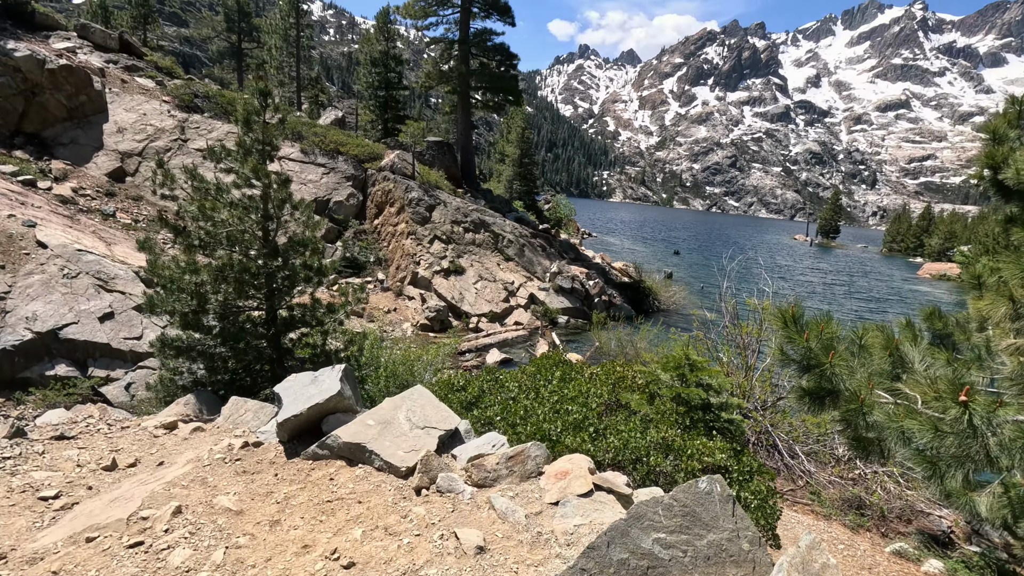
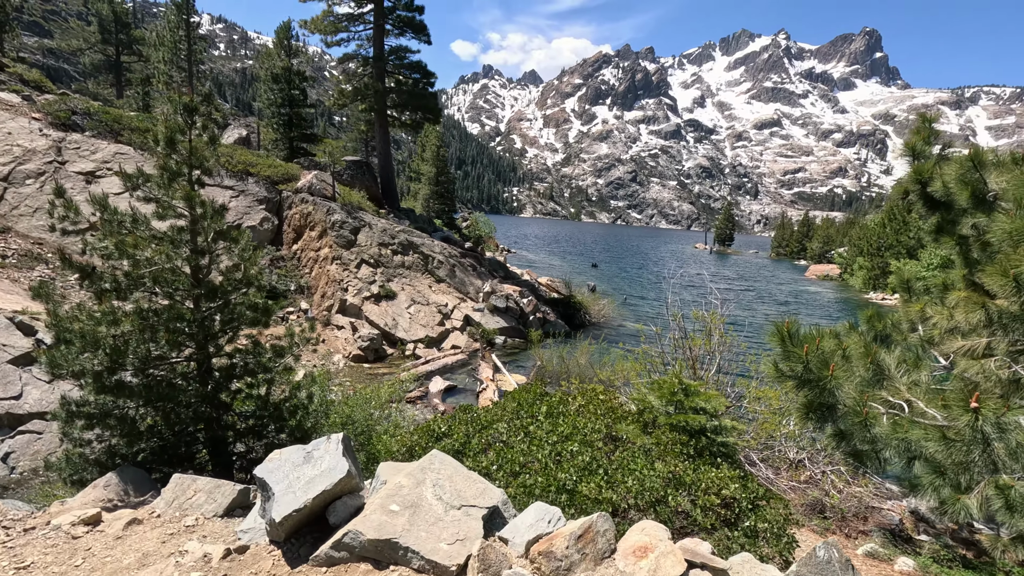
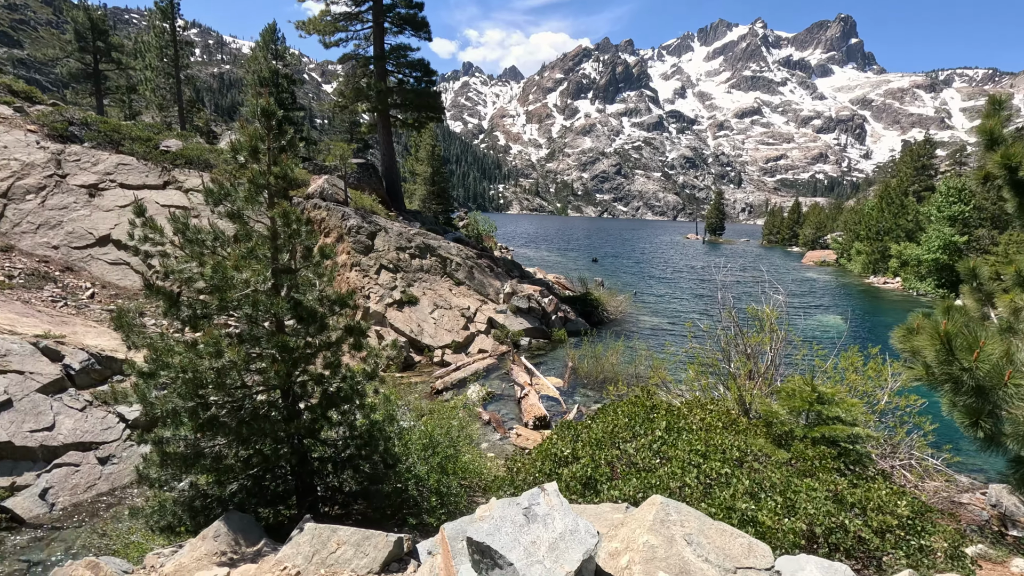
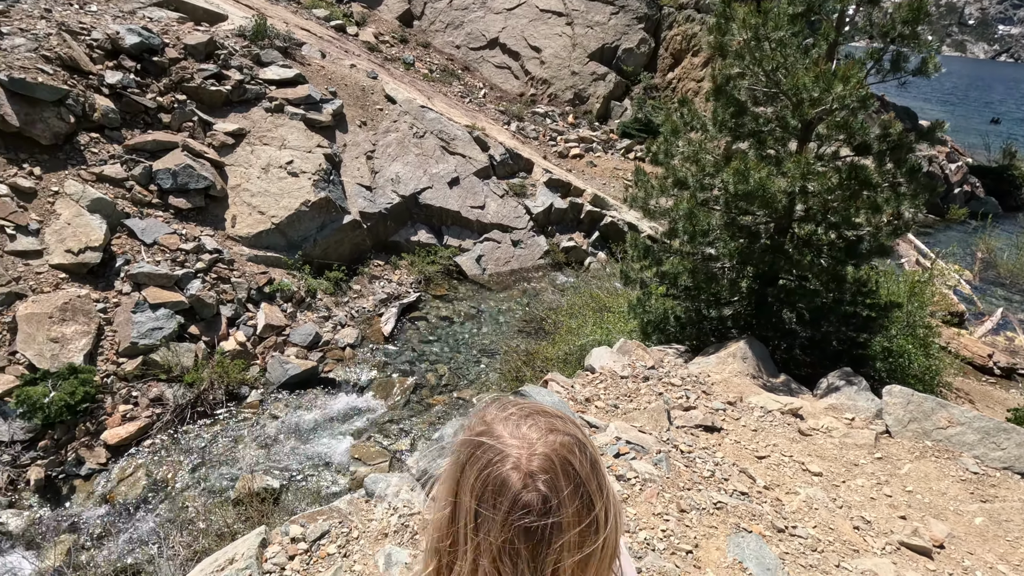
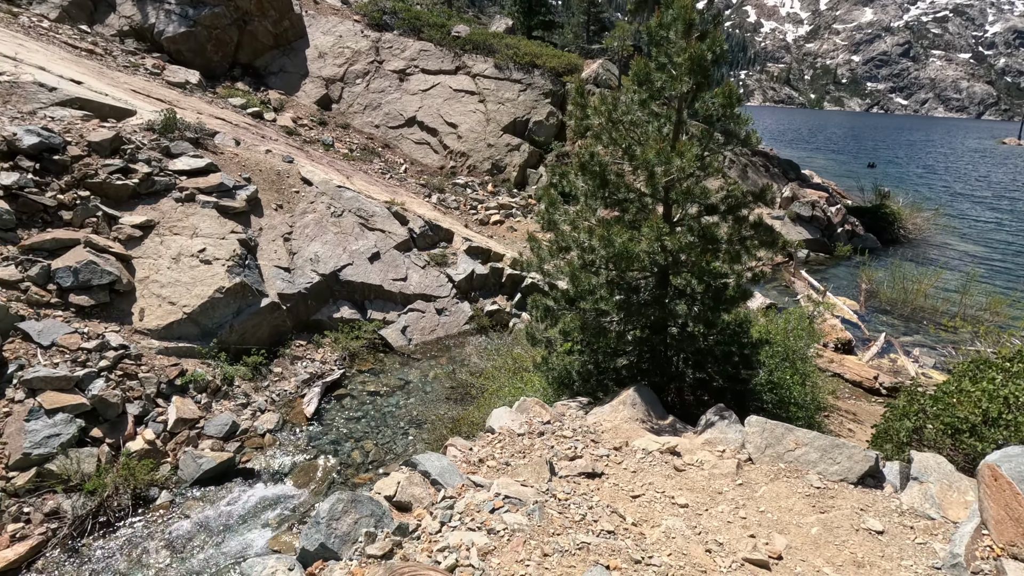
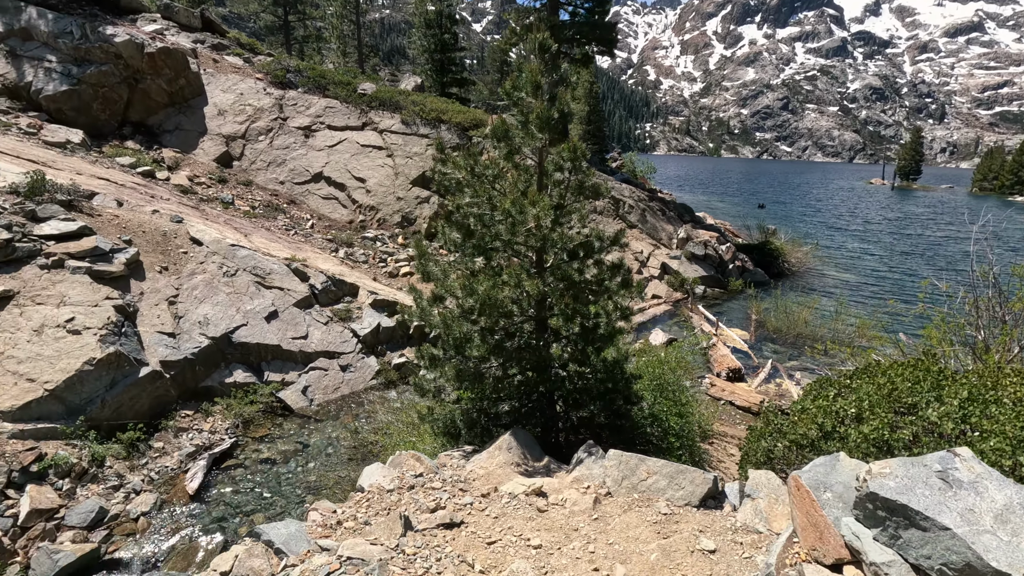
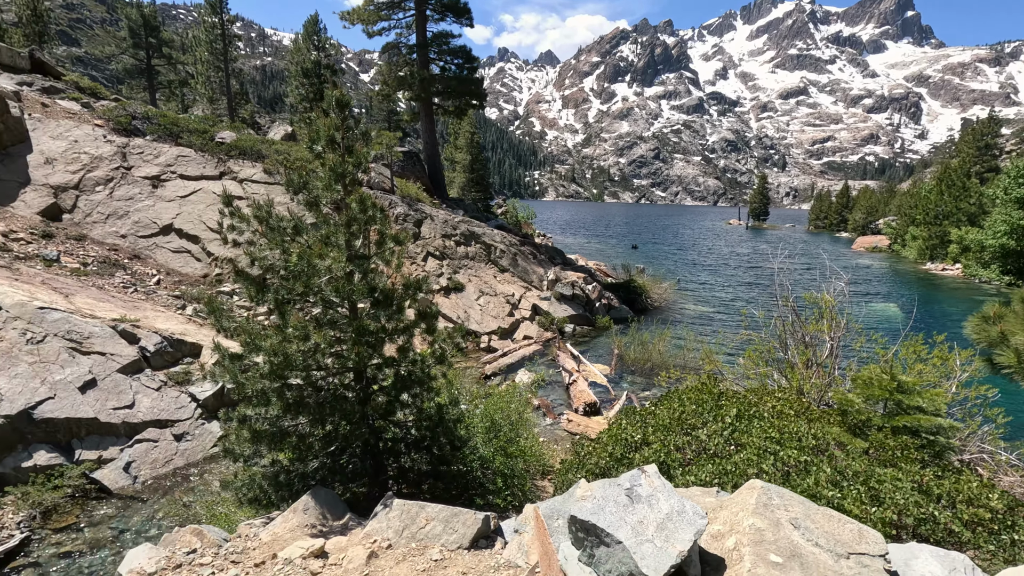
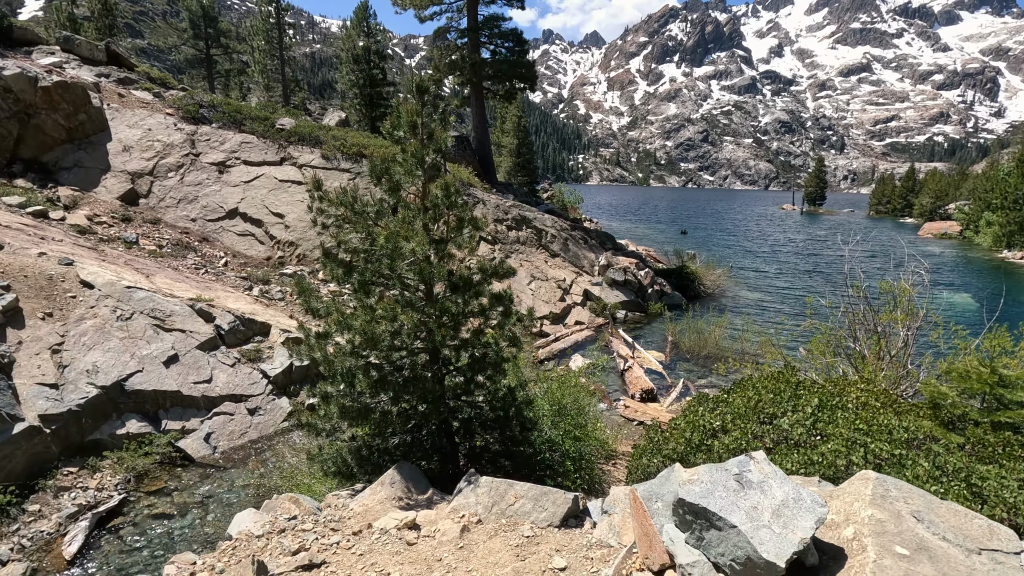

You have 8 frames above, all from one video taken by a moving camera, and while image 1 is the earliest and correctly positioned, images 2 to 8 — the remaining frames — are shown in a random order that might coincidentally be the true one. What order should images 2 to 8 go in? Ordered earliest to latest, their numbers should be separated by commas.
2, 3, 7, 8, 6, 5, 4
